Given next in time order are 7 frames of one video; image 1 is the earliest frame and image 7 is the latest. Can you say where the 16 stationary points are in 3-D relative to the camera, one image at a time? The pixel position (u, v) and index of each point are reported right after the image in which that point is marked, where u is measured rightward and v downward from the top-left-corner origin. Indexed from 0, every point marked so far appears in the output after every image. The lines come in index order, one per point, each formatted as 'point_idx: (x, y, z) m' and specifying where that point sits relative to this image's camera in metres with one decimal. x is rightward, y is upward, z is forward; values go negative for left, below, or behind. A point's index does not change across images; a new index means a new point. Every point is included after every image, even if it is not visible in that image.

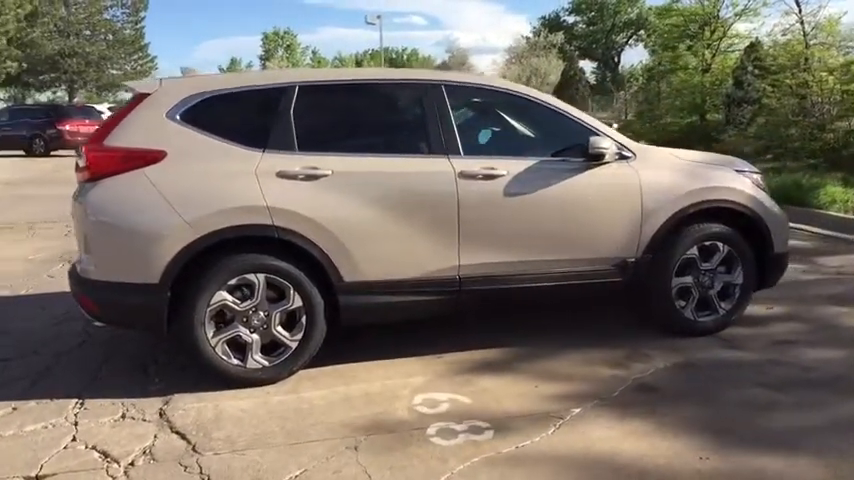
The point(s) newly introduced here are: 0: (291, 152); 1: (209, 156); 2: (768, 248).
0: (-1.0, +0.6, +4.9) m
1: (-1.6, +0.6, +4.7) m
2: (+3.0, -0.1, +5.9) m
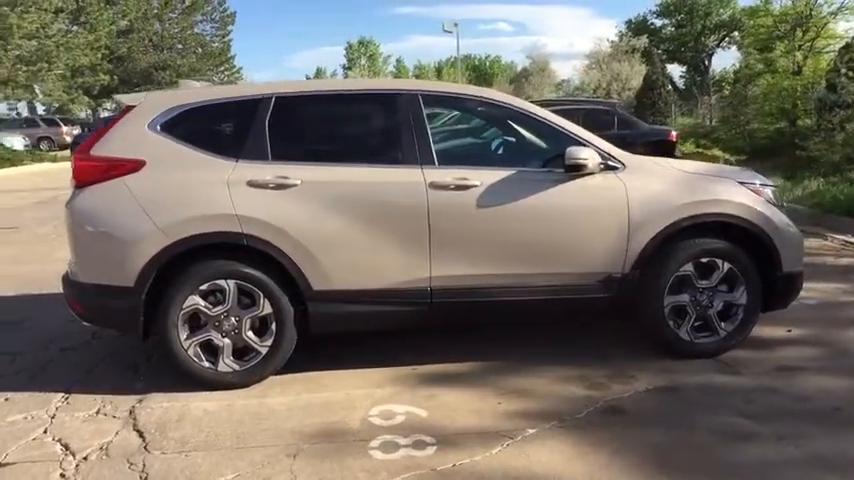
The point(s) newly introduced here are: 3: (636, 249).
0: (-1.2, +0.6, +5.0) m
1: (-1.8, +0.5, +4.9) m
2: (+2.9, -0.2, +5.5) m
3: (+1.6, -0.1, +5.3) m
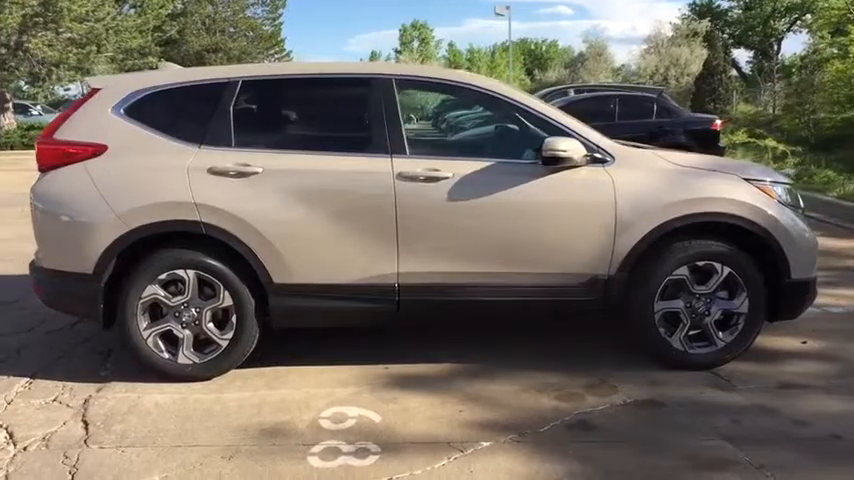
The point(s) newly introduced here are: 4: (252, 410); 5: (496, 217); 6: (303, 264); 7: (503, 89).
0: (-1.5, +0.7, +4.8) m
1: (-2.0, +0.6, +4.8) m
2: (+2.7, -0.2, +5.0) m
3: (+1.4, -0.1, +4.8) m
4: (-1.2, -1.1, +4.4) m
5: (+0.5, +0.2, +4.8) m
6: (-0.9, -0.2, +4.8) m
7: (+0.6, +1.1, +5.0) m
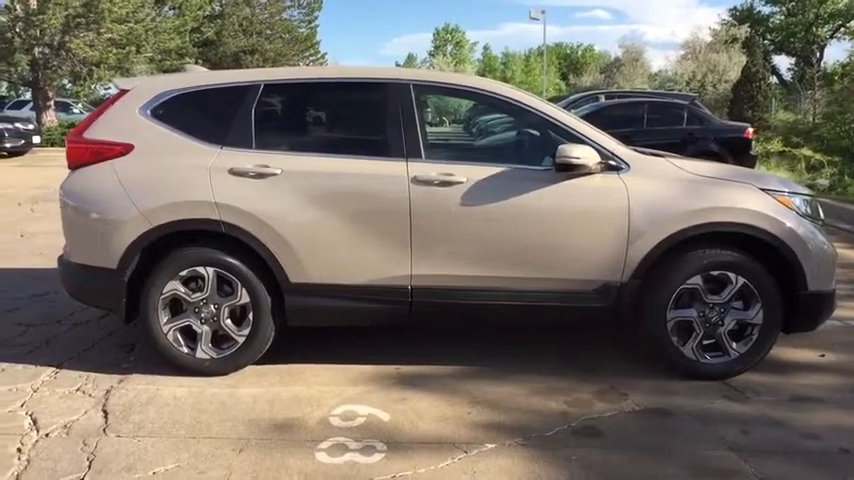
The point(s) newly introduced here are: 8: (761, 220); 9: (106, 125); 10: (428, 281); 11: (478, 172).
0: (-1.3, +0.7, +4.9) m
1: (-1.9, +0.7, +4.9) m
2: (+2.8, -0.3, +4.9) m
3: (+1.5, -0.1, +4.8) m
4: (-1.1, -1.1, +4.6) m
5: (+0.6, +0.1, +4.8) m
6: (-0.8, -0.2, +4.9) m
7: (+0.7, +1.1, +5.0) m
8: (+2.4, +0.1, +4.8) m
9: (-2.4, +0.9, +5.0) m
10: (0.0, -0.3, +4.9) m
11: (+0.4, +0.5, +4.8) m
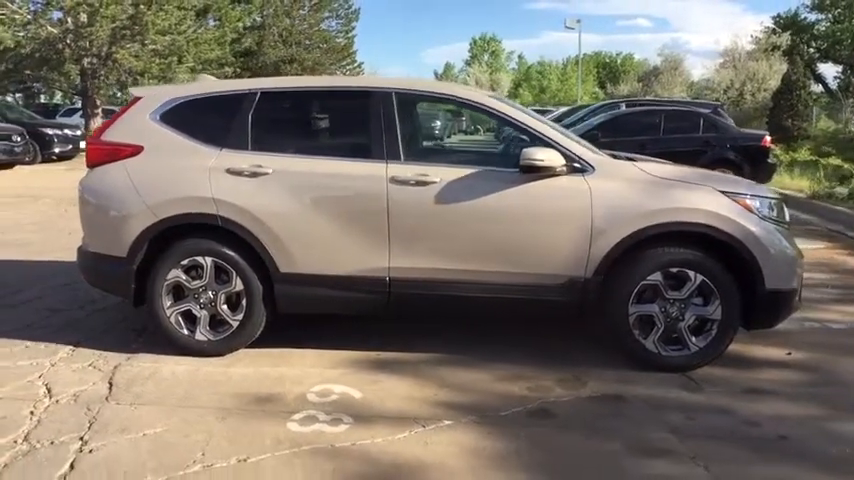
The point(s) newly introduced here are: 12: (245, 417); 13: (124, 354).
0: (-1.5, +0.7, +5.4) m
1: (-2.1, +0.7, +5.4) m
2: (+2.6, -0.3, +5.1) m
3: (+1.3, -0.1, +5.2) m
4: (-1.3, -1.1, +5.0) m
5: (+0.4, +0.2, +5.2) m
6: (-1.0, -0.1, +5.3) m
7: (+0.6, +1.1, +5.4) m
8: (+2.2, +0.1, +5.1) m
9: (-2.6, +0.9, +5.6) m
10: (-0.2, -0.3, +5.3) m
11: (+0.2, +0.5, +5.2) m
12: (-1.2, -1.2, +4.5) m
13: (-2.6, -1.0, +5.6) m
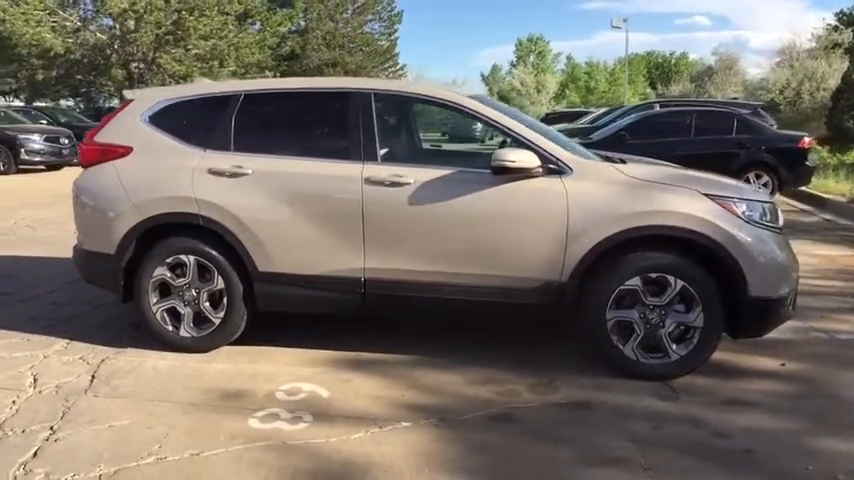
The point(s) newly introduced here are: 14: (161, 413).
0: (-1.7, +0.7, +5.5) m
1: (-2.2, +0.7, +5.6) m
2: (+2.3, -0.4, +4.9) m
3: (+1.1, -0.1, +5.0) m
4: (-1.6, -1.1, +5.1) m
5: (+0.2, +0.2, +5.1) m
6: (-1.2, -0.1, +5.4) m
7: (+0.4, +1.1, +5.3) m
8: (+2.0, +0.1, +4.9) m
9: (-2.7, +1.0, +5.8) m
10: (-0.4, -0.3, +5.3) m
11: (0.0, +0.5, +5.2) m
12: (-1.5, -1.2, +4.6) m
13: (-2.7, -0.9, +5.8) m
14: (-1.8, -1.2, +4.5) m
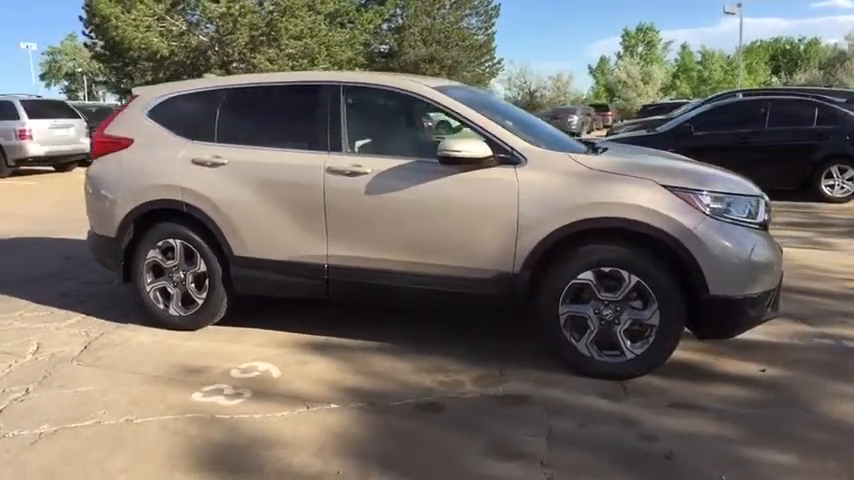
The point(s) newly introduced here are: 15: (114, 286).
0: (-1.9, +0.9, +5.9) m
1: (-2.5, +0.9, +6.0) m
2: (+1.9, -0.3, +4.6) m
3: (+0.7, -0.1, +4.9) m
4: (-1.9, -1.0, +5.5) m
5: (-0.1, +0.2, +5.2) m
6: (-1.5, 0.0, +5.7) m
7: (+0.1, +1.2, +5.3) m
8: (+1.6, +0.2, +4.6) m
9: (-2.9, +1.1, +6.3) m
10: (-0.7, -0.2, +5.4) m
11: (-0.3, +0.6, +5.3) m
12: (-1.9, -1.1, +4.9) m
13: (-3.0, -0.8, +6.3) m
14: (-2.3, -1.1, +4.9) m
15: (-3.5, -0.5, +7.5) m
